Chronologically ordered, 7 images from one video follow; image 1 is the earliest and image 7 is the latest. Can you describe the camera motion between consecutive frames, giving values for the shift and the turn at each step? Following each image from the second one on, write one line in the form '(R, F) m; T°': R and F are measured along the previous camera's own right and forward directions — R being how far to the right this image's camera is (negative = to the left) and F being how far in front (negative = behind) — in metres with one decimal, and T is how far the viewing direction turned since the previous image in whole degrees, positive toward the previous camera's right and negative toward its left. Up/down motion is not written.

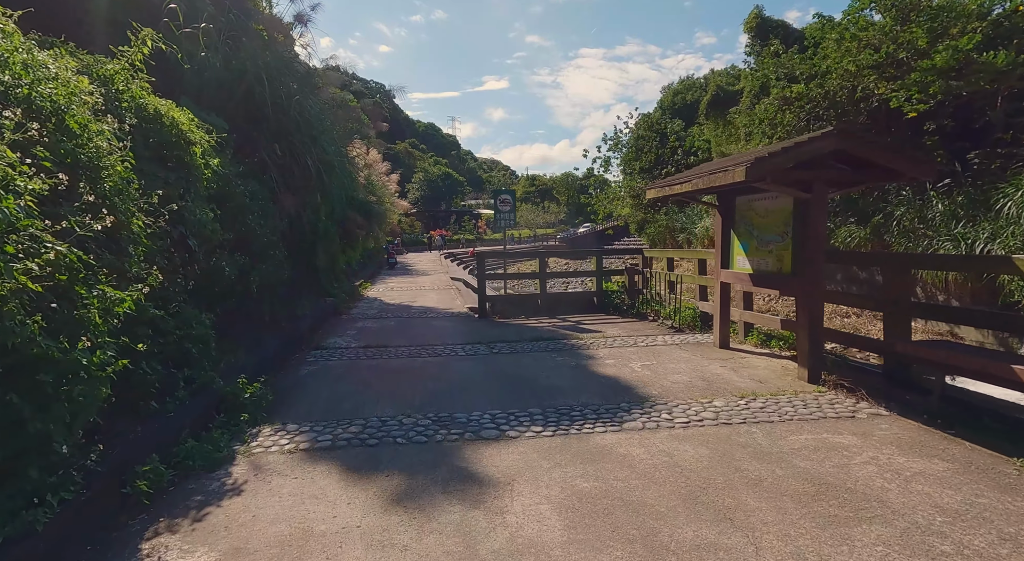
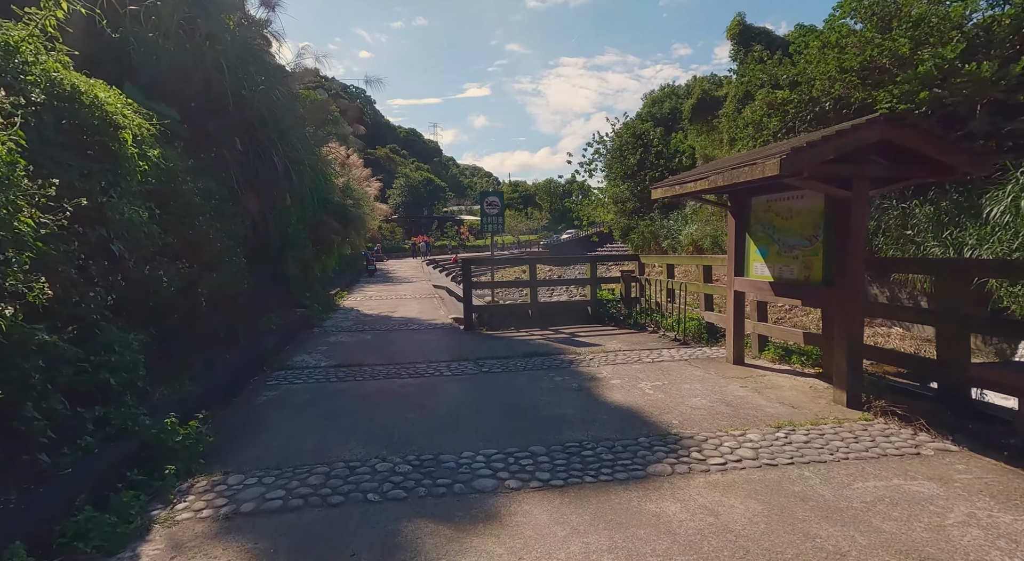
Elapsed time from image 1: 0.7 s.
(-0.1, +0.8) m; +2°
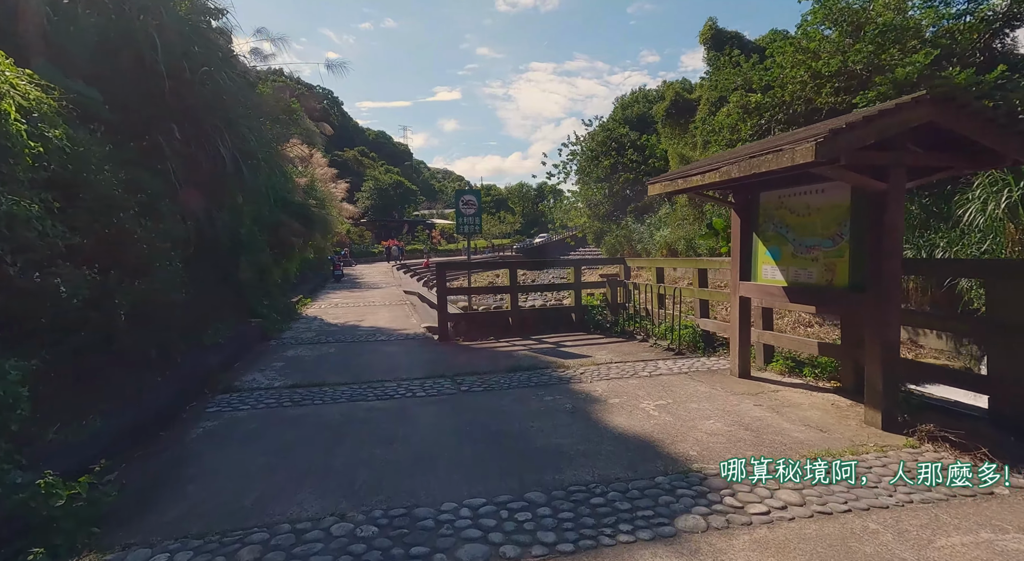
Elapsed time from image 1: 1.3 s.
(-0.1, +0.7) m; +3°
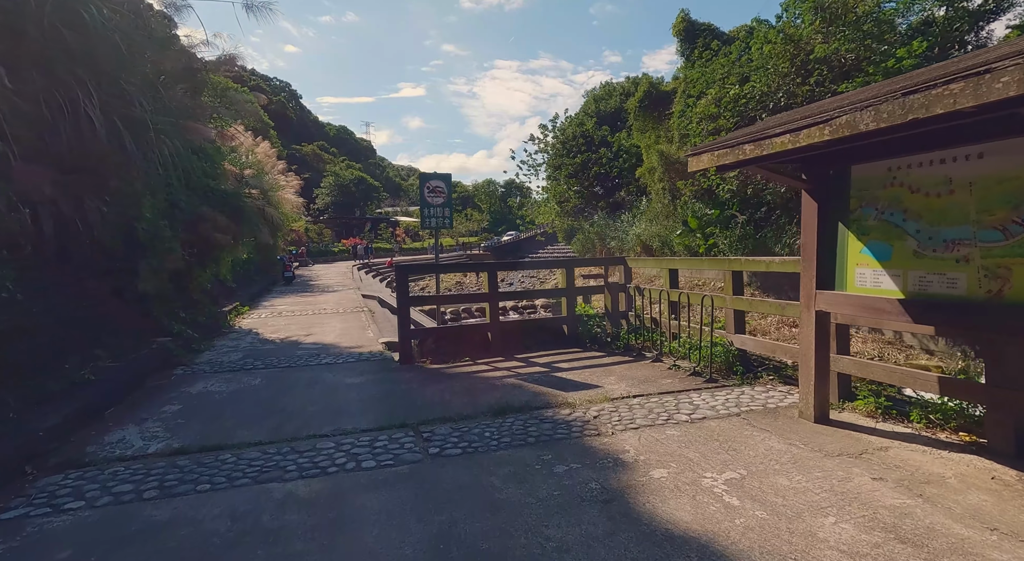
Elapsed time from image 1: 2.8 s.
(-0.2, +1.8) m; +3°
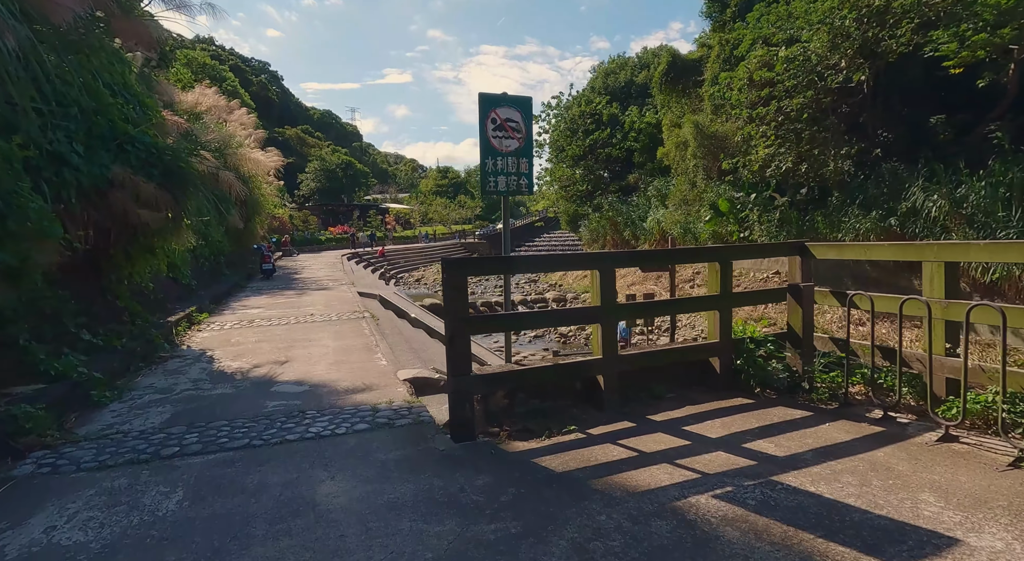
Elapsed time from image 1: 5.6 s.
(-1.1, +3.4) m; +1°
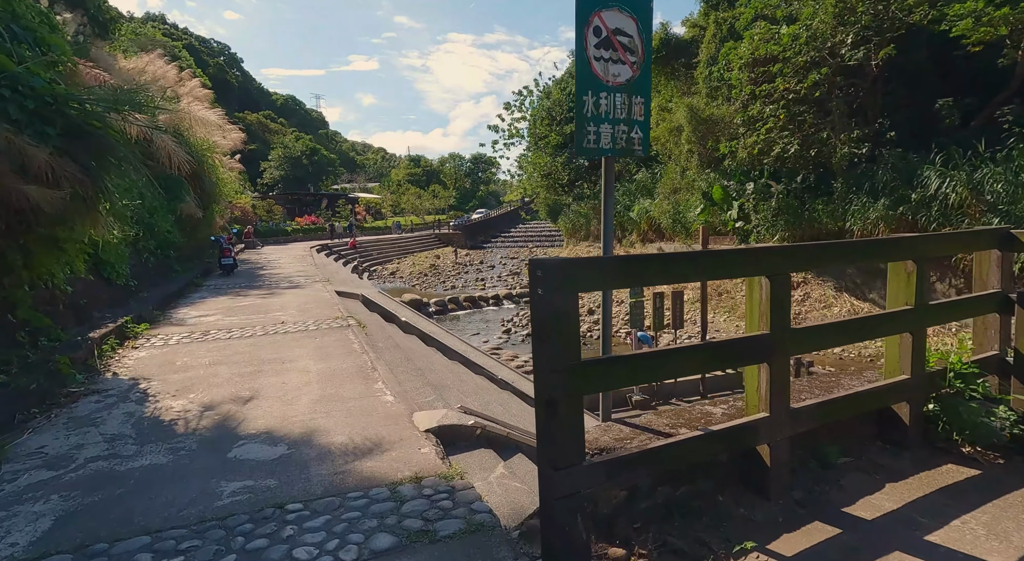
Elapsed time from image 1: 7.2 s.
(-0.7, +1.8) m; +3°
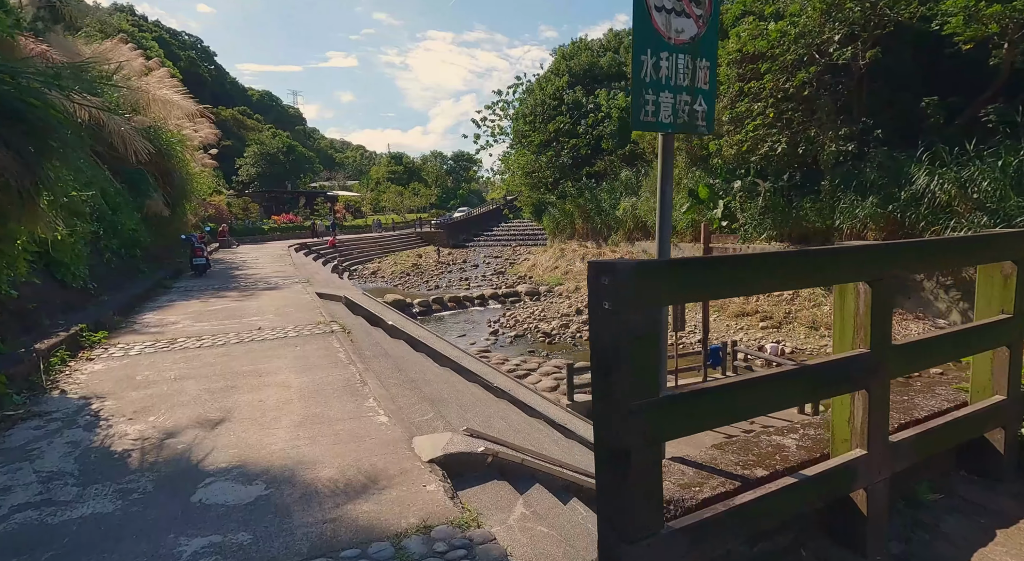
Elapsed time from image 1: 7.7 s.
(-0.2, +0.6) m; +2°
